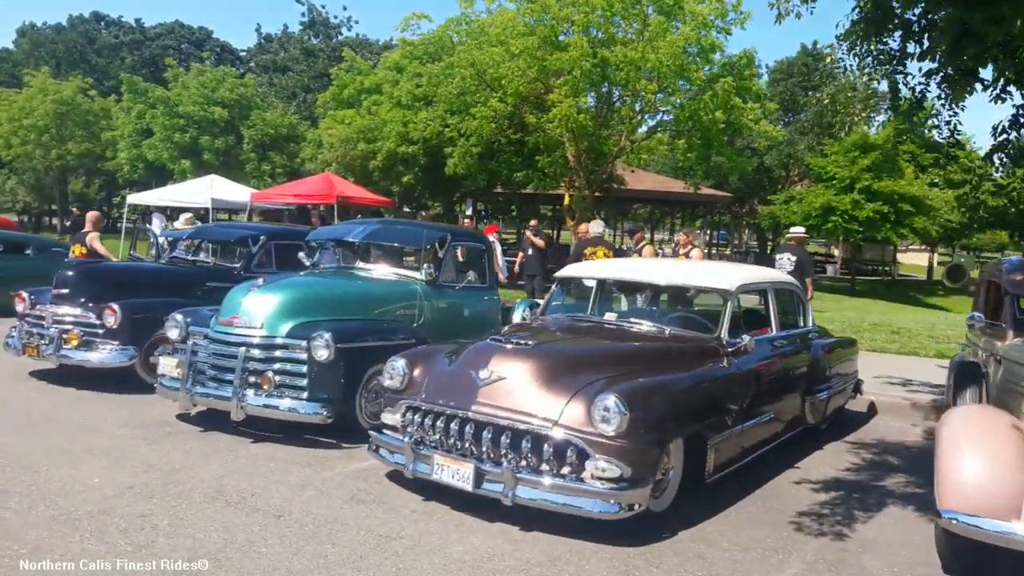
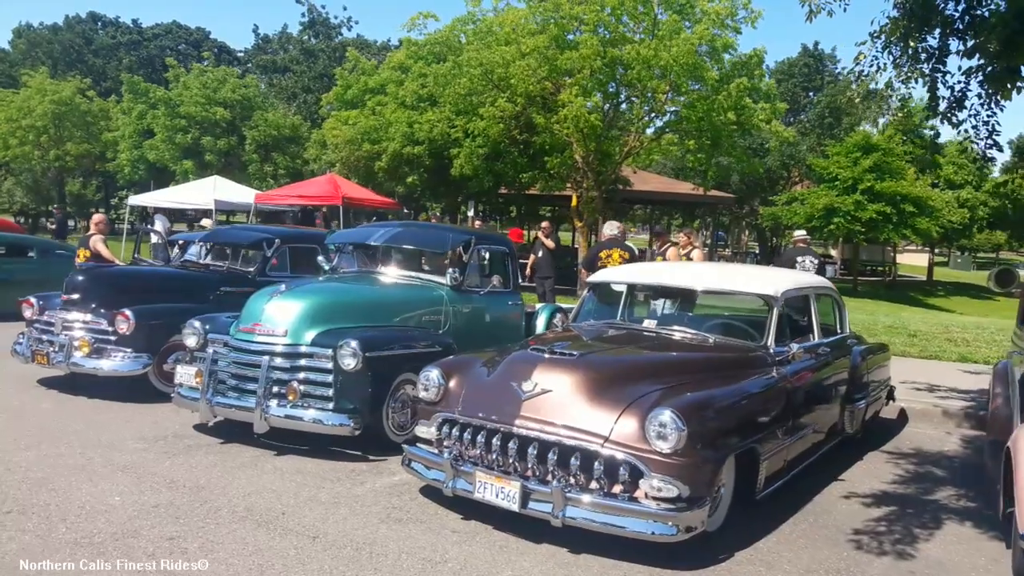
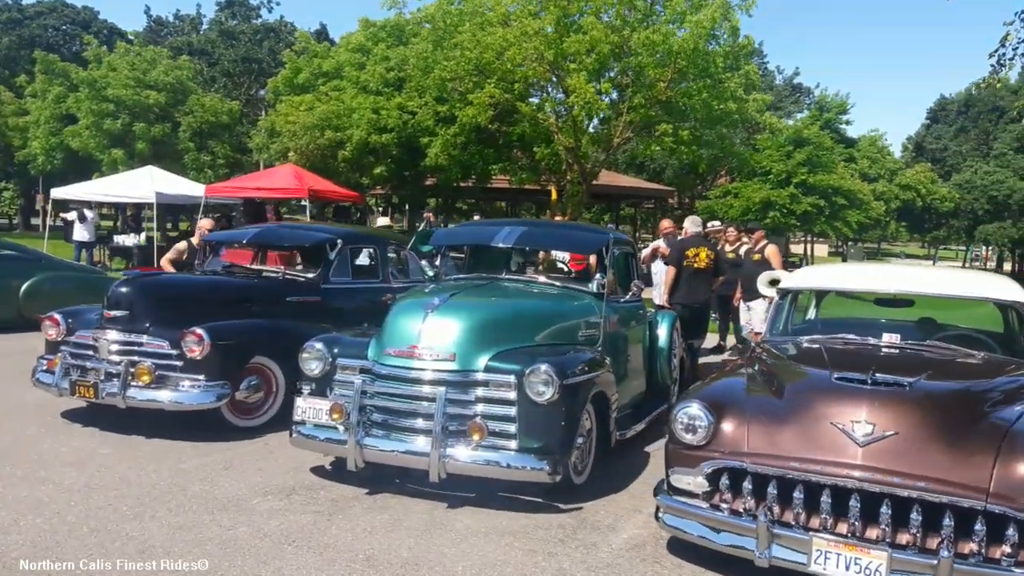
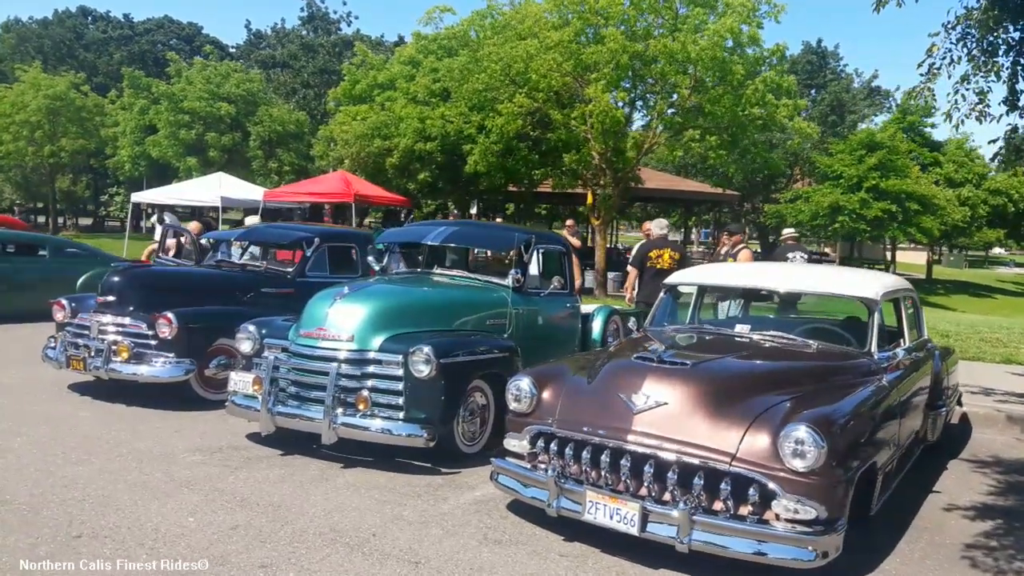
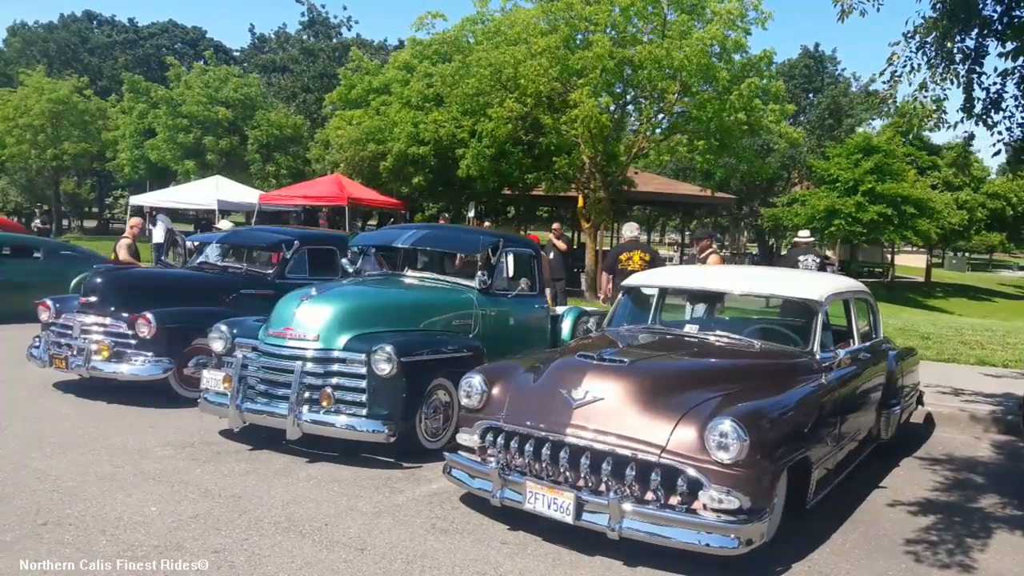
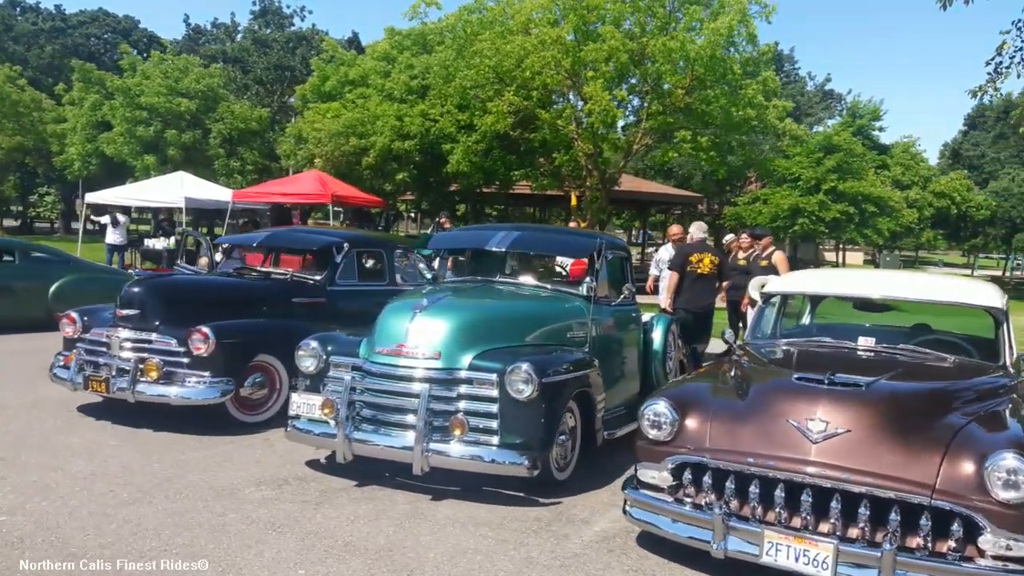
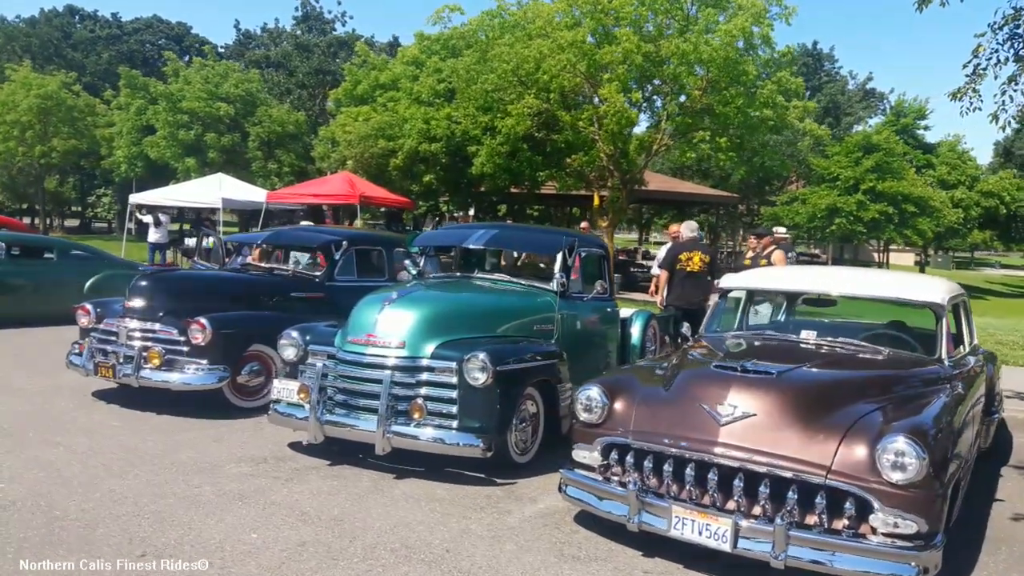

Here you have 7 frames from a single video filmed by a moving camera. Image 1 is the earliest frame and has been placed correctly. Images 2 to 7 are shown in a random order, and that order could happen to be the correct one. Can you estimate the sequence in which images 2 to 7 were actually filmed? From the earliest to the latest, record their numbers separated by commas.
2, 5, 4, 7, 6, 3
